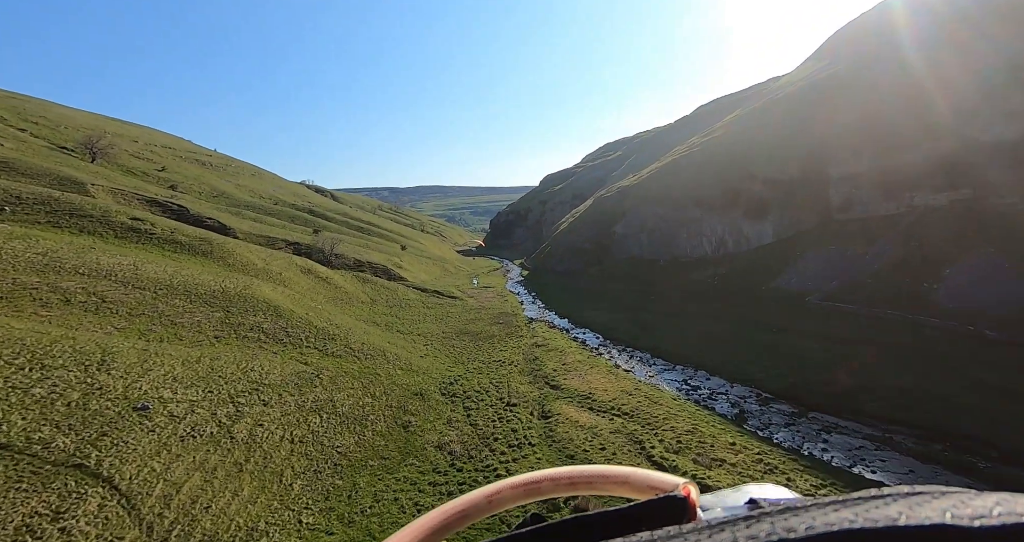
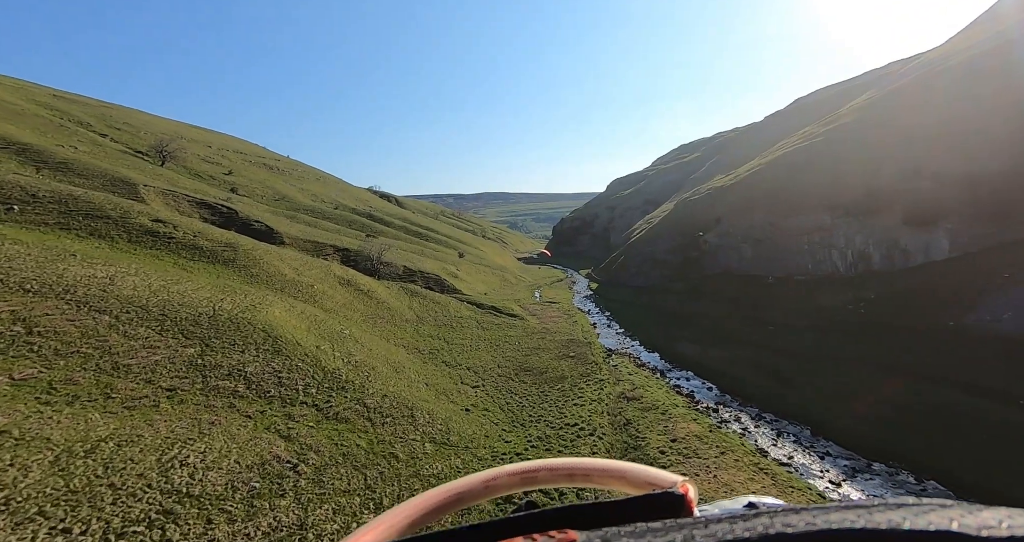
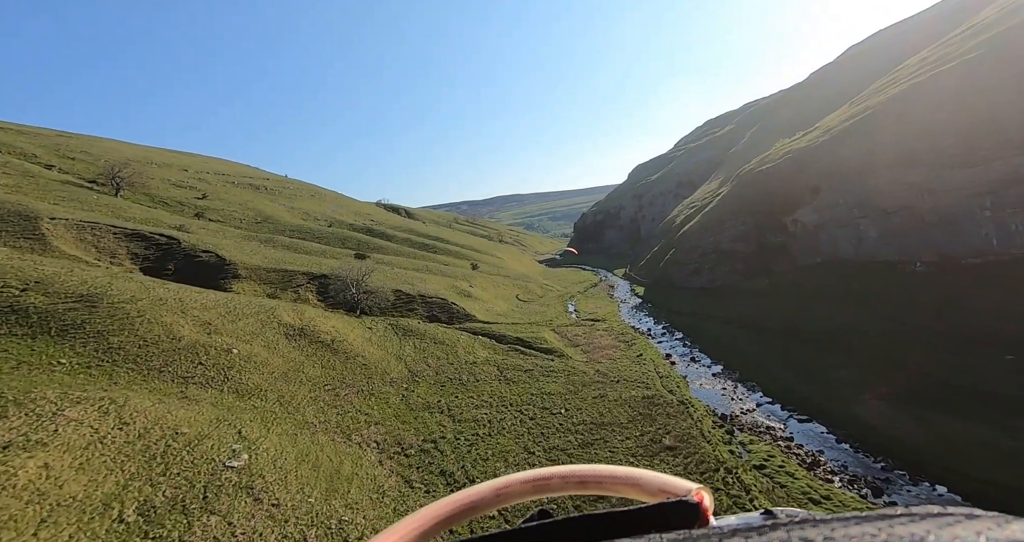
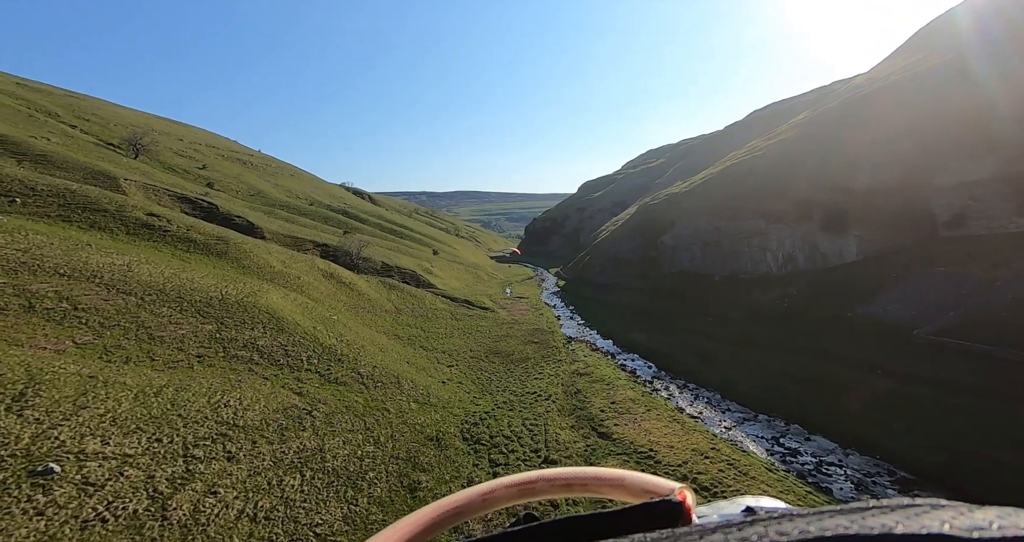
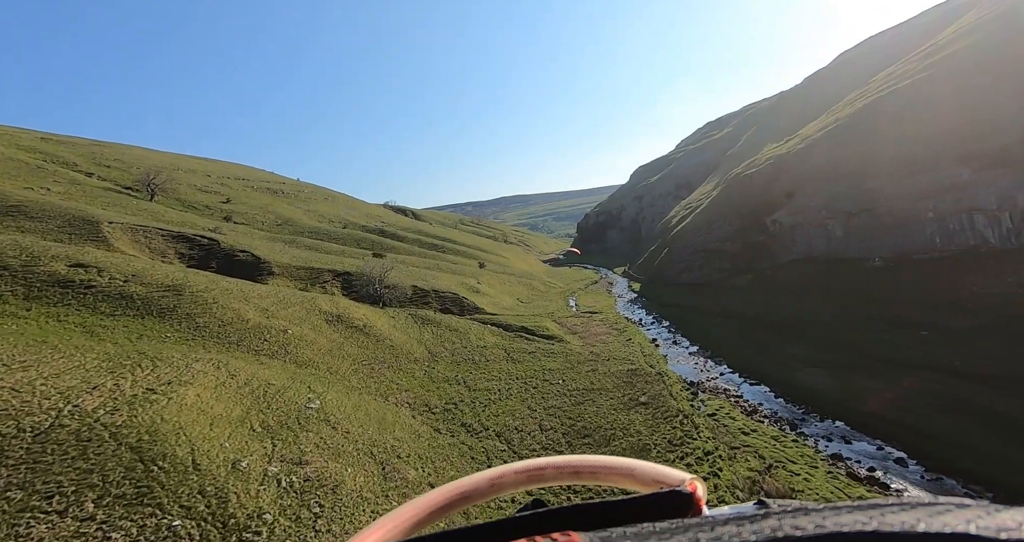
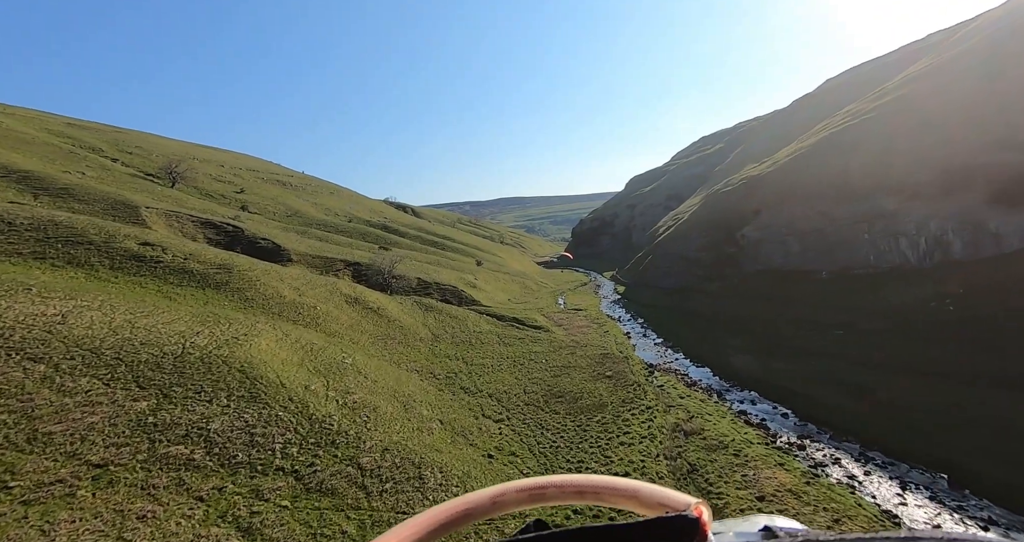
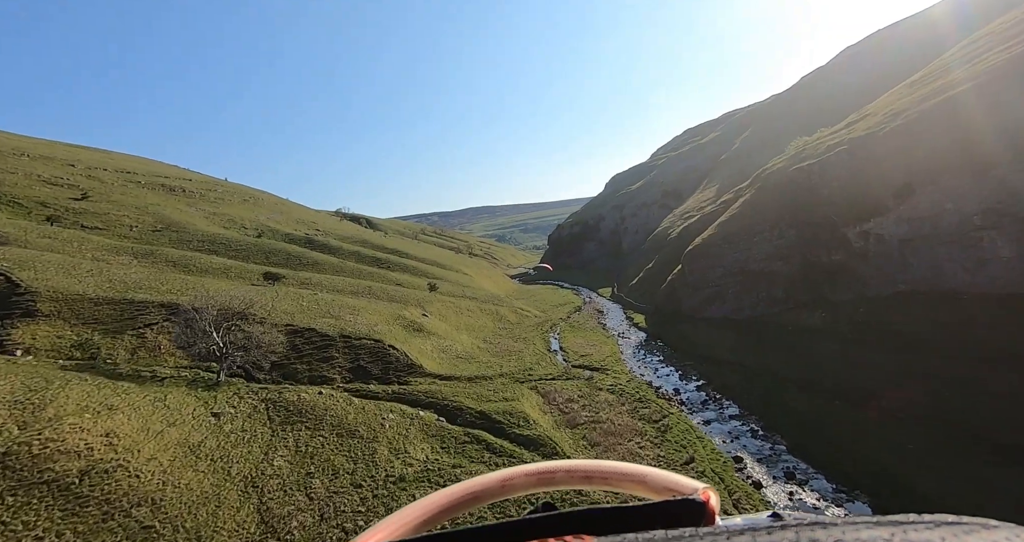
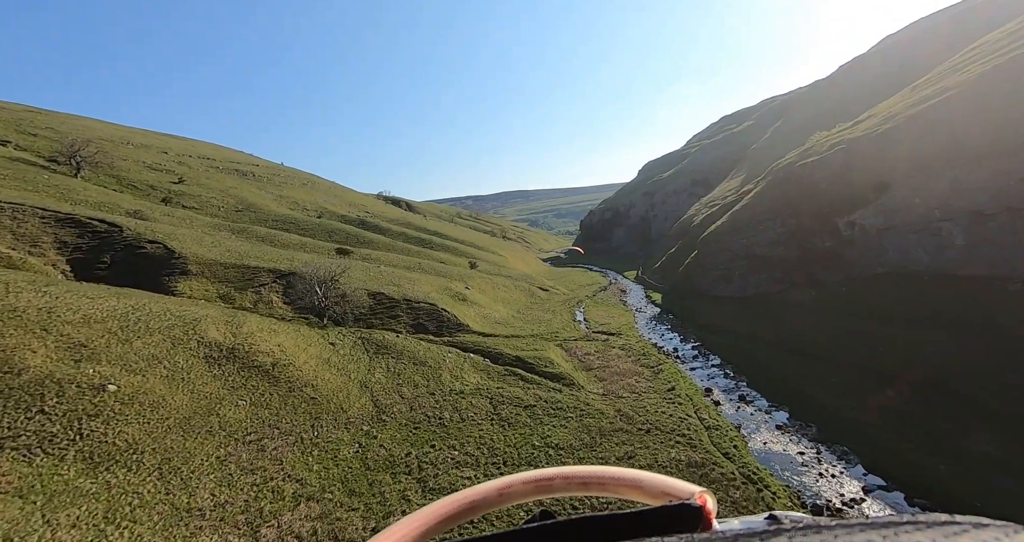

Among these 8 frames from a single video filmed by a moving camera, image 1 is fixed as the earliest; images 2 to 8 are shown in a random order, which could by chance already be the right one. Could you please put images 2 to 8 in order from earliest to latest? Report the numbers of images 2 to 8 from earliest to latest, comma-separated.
4, 2, 6, 5, 3, 8, 7
